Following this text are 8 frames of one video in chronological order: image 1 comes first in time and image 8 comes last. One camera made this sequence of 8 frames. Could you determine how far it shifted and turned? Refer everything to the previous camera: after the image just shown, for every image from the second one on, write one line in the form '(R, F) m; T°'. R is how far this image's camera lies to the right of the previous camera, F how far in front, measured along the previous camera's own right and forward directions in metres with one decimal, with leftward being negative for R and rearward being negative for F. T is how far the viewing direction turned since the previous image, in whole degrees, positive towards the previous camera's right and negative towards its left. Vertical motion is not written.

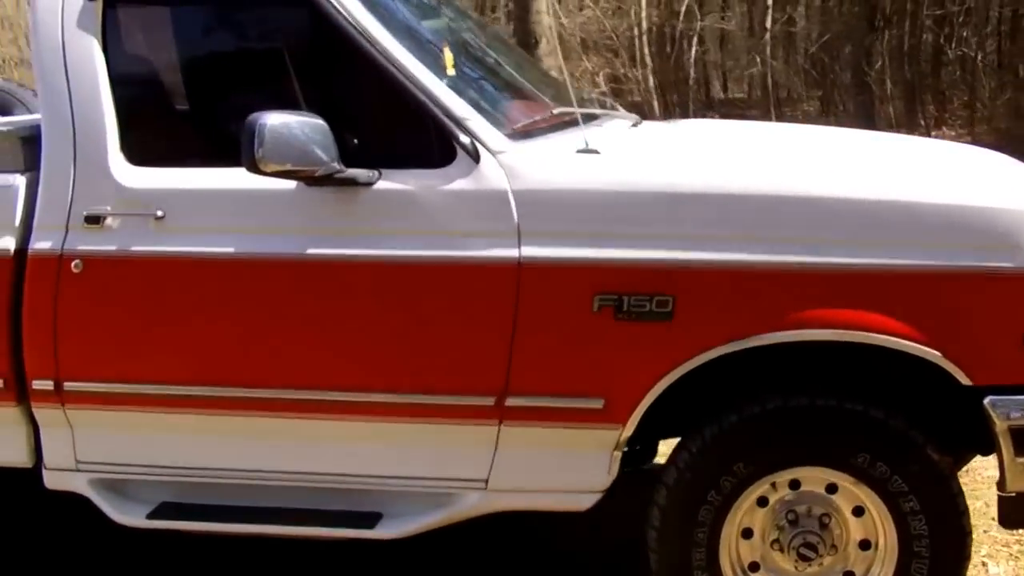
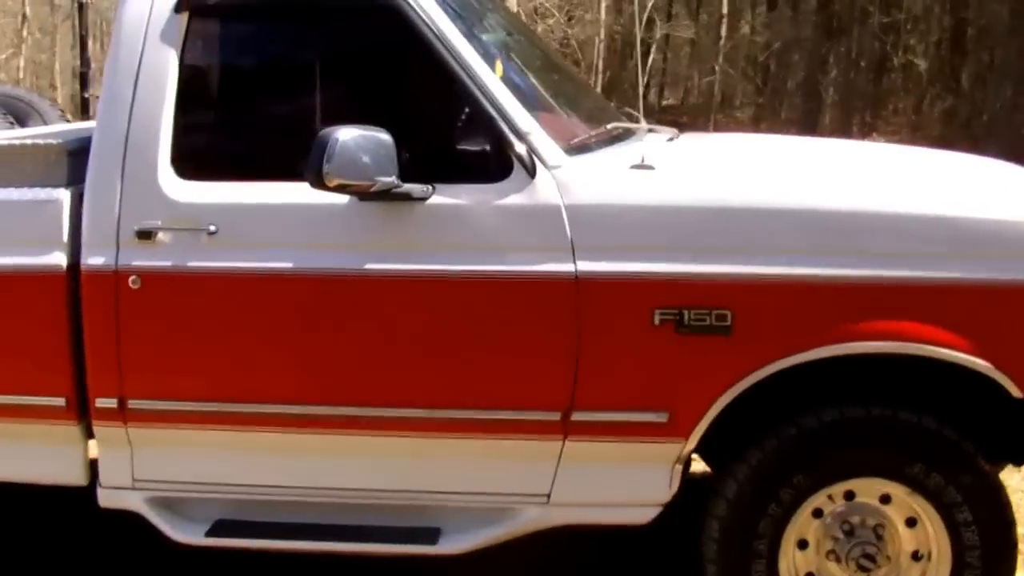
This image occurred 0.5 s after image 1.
(-0.4, 0.0) m; +3°
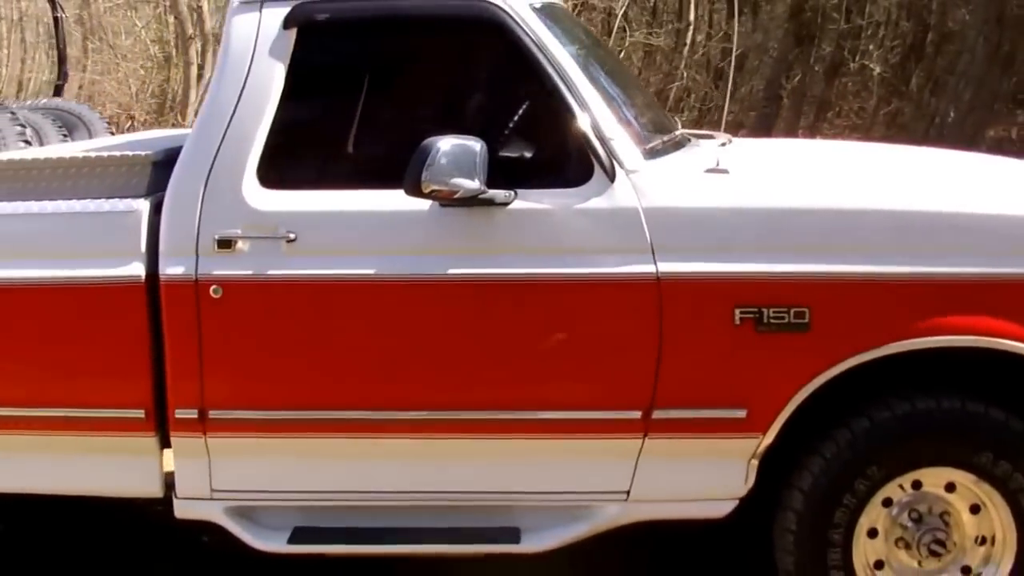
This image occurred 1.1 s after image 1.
(-0.4, -0.1) m; +3°
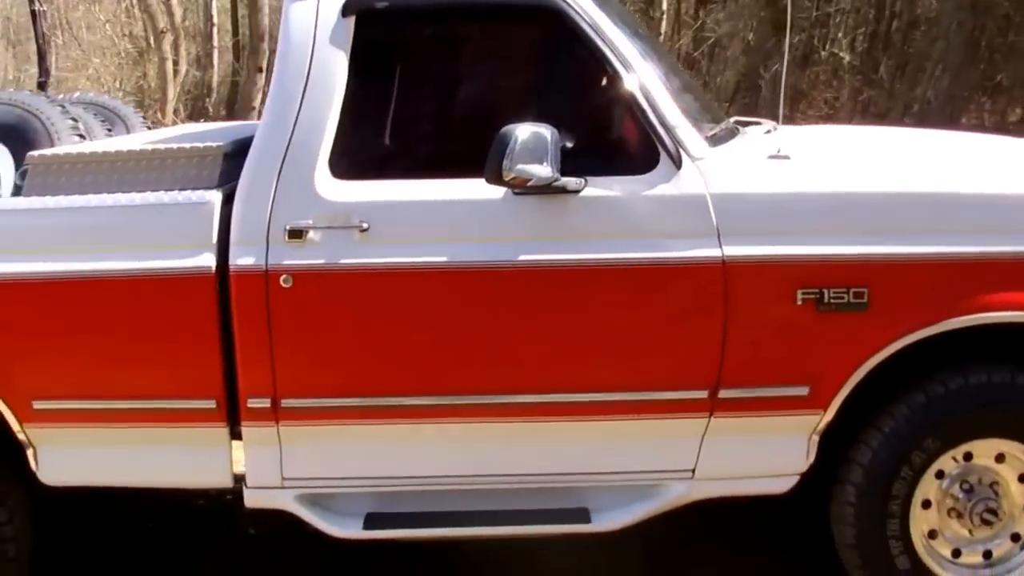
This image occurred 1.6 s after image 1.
(-0.4, -0.1) m; +2°
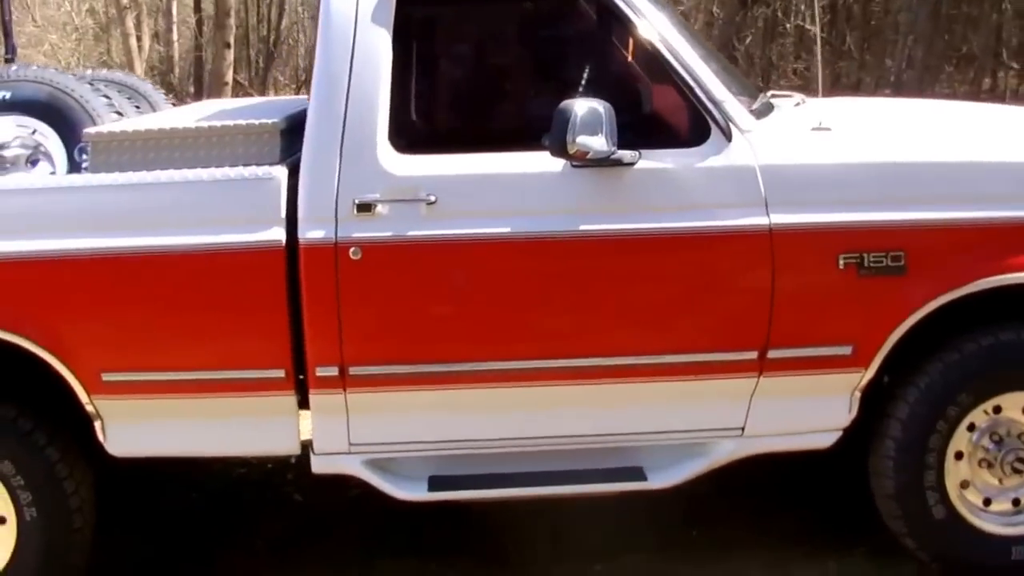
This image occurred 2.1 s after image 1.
(-0.4, -0.1) m; +3°
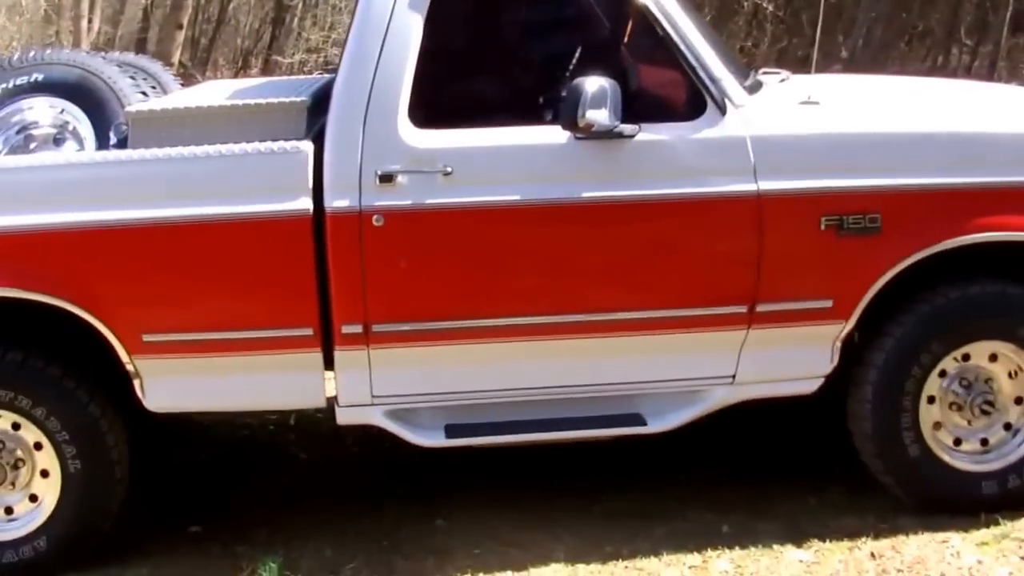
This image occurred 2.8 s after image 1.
(-0.1, -0.3) m; +2°
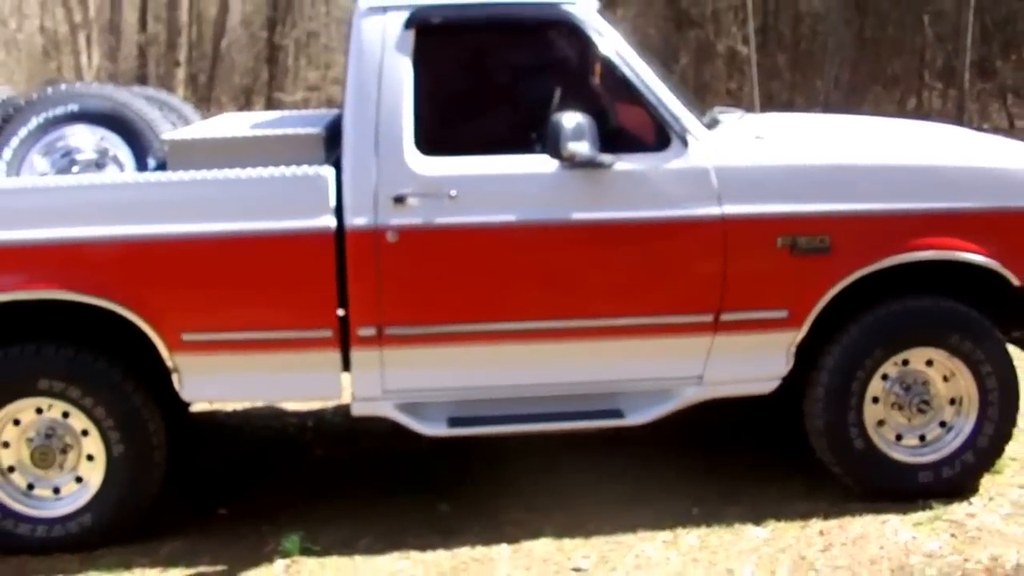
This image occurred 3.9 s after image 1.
(-0.1, -0.6) m; +1°
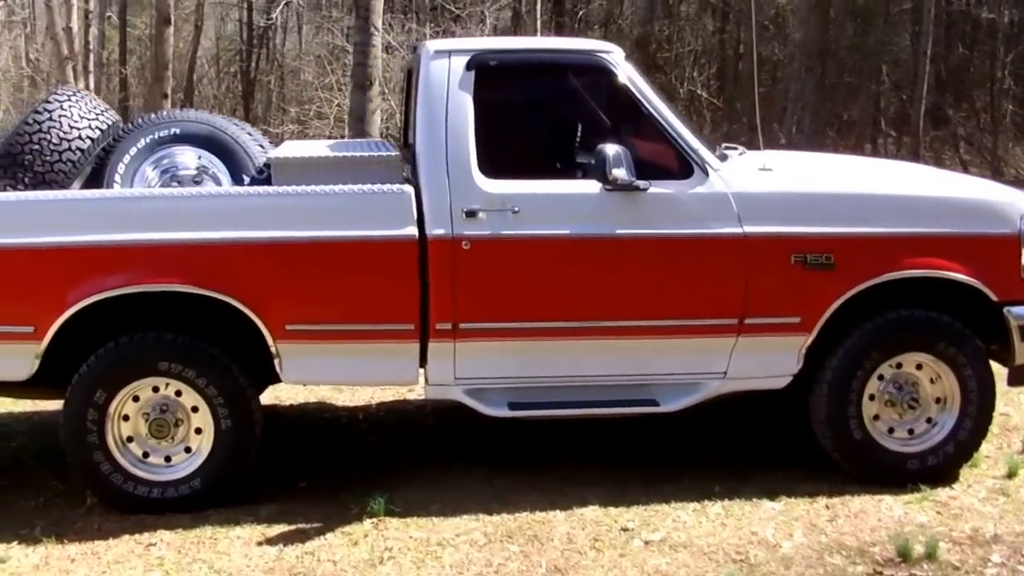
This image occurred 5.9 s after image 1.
(-0.4, -0.8) m; +2°
